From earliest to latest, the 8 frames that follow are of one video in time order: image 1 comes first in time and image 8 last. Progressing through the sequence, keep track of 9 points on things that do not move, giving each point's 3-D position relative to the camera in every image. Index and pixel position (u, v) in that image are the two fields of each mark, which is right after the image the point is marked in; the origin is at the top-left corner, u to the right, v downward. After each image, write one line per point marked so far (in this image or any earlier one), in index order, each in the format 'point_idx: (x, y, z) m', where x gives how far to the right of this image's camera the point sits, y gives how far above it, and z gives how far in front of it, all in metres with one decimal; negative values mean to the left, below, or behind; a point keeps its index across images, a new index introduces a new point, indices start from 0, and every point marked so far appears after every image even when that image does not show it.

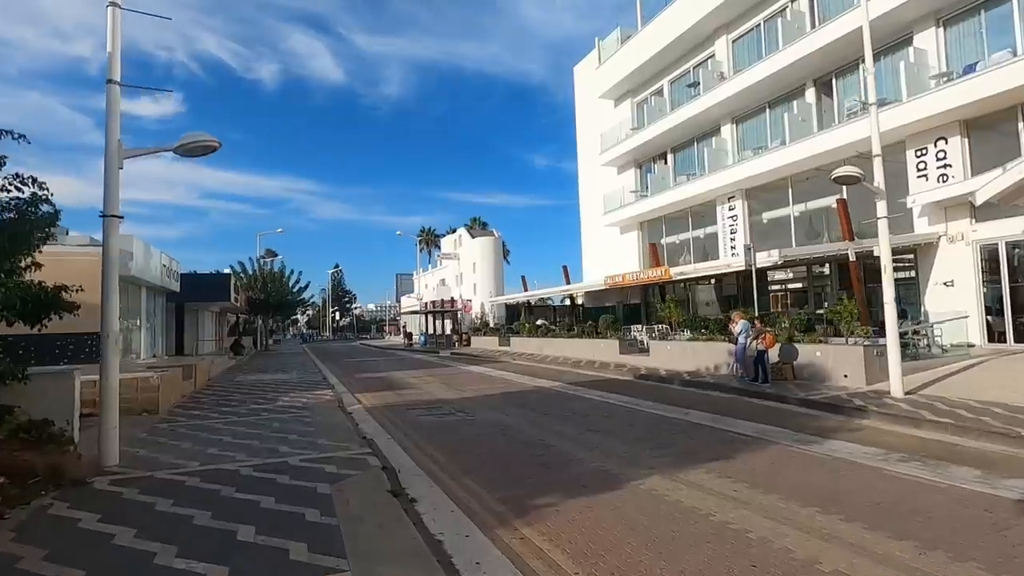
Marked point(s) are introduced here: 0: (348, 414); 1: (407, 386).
0: (-4.2, -3.2, +13.6) m
1: (-3.8, -3.6, +19.5) m
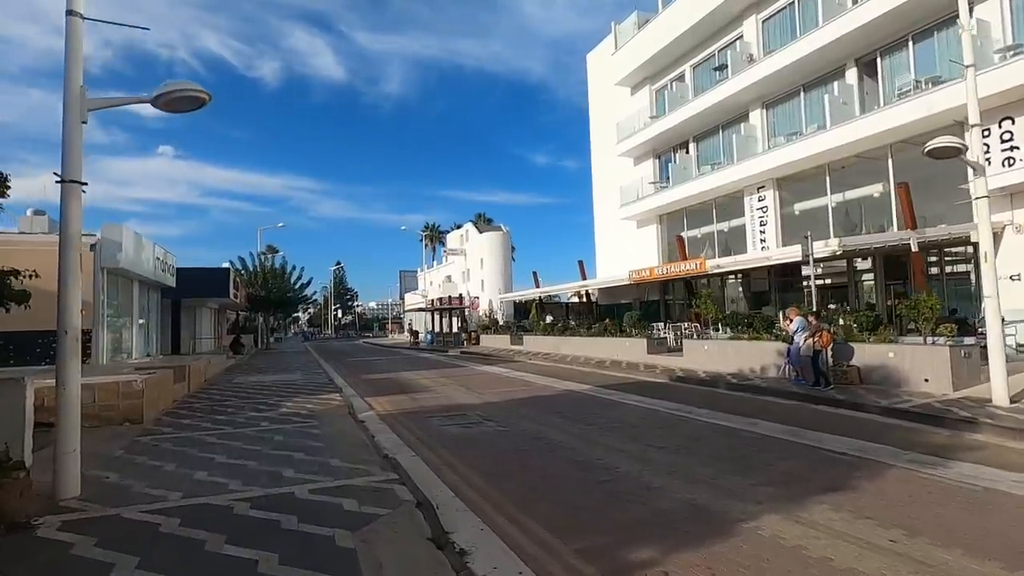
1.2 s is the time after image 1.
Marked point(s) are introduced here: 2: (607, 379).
0: (-3.4, -3.0, +11.9) m
1: (-3.0, -3.4, +17.8) m
2: (+3.4, -3.3, +19.3) m
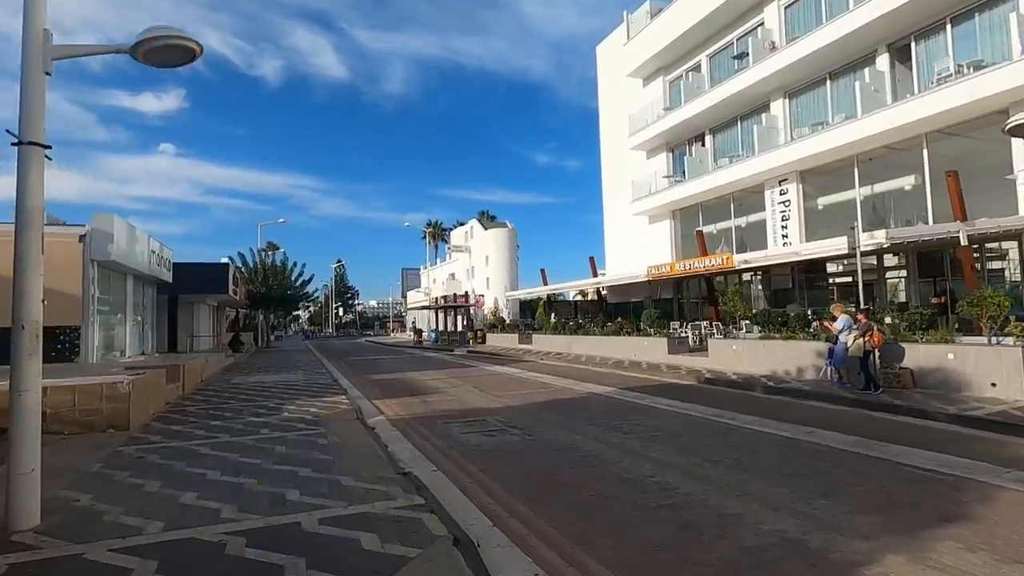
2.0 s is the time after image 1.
0: (-2.8, -2.9, +10.8) m
1: (-2.5, -3.2, +16.7) m
2: (+4.0, -3.1, +18.2) m
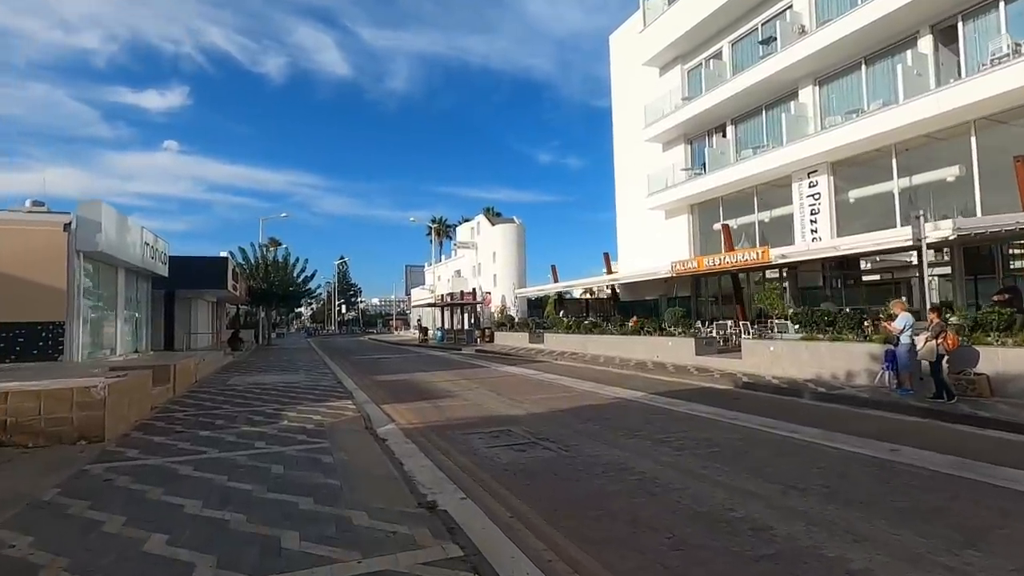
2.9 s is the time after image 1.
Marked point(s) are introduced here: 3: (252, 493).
0: (-2.3, -2.7, +9.4) m
1: (-1.9, -3.0, +15.3) m
2: (+4.6, -3.0, +16.8) m
3: (-3.0, -2.4, +6.2) m
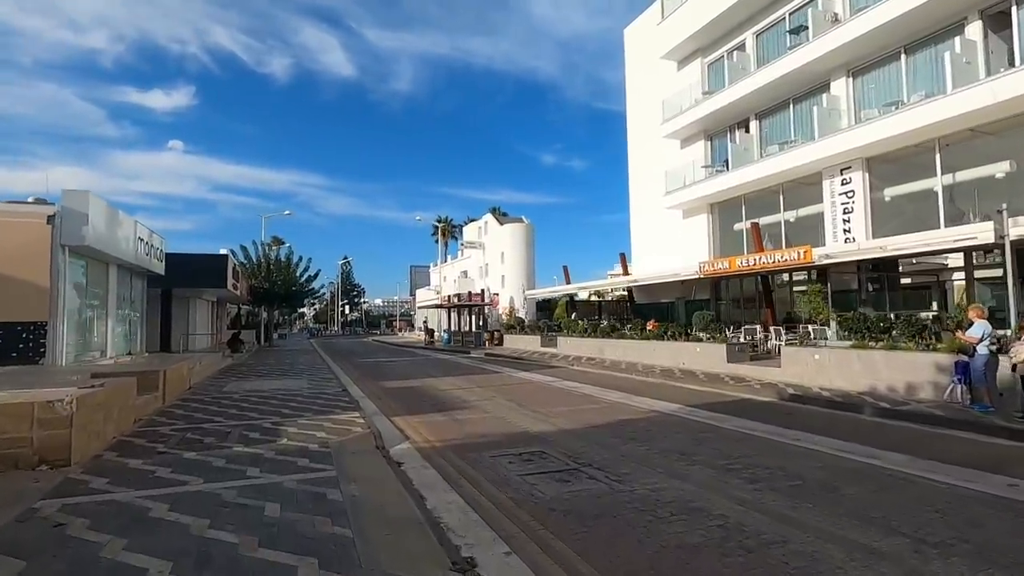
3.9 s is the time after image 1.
0: (-1.7, -2.7, +8.0) m
1: (-1.3, -3.1, +13.9) m
2: (+5.2, -3.1, +15.4) m
3: (-2.5, -2.3, +4.8) m
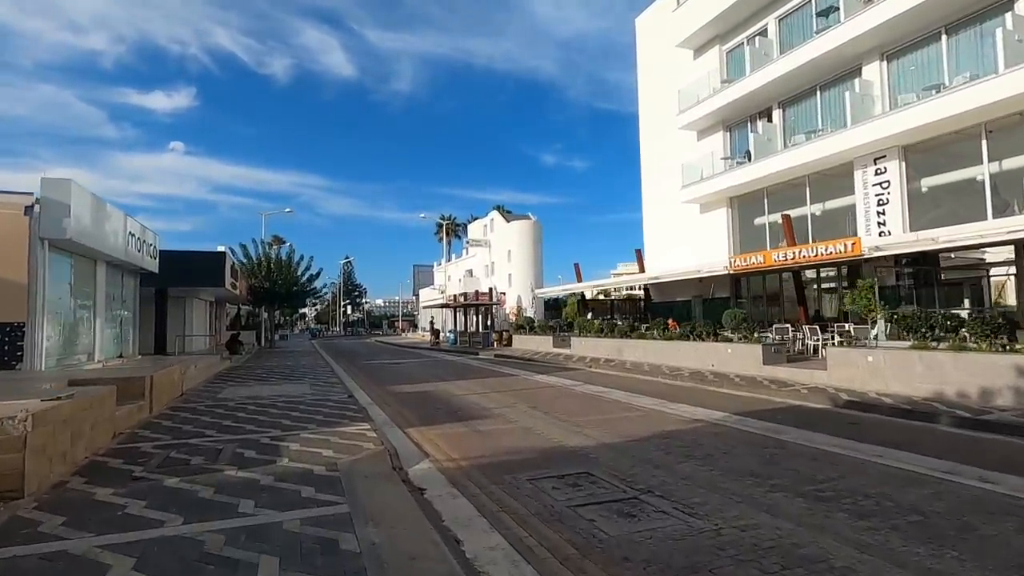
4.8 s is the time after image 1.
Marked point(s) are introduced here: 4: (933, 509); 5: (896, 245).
0: (-1.1, -2.6, +6.7) m
1: (-0.7, -3.0, +12.5) m
2: (+5.8, -2.9, +14.0) m
3: (-1.9, -2.2, +3.4) m
4: (+4.7, -2.5, +6.0) m
5: (+13.2, +1.5, +19.3) m
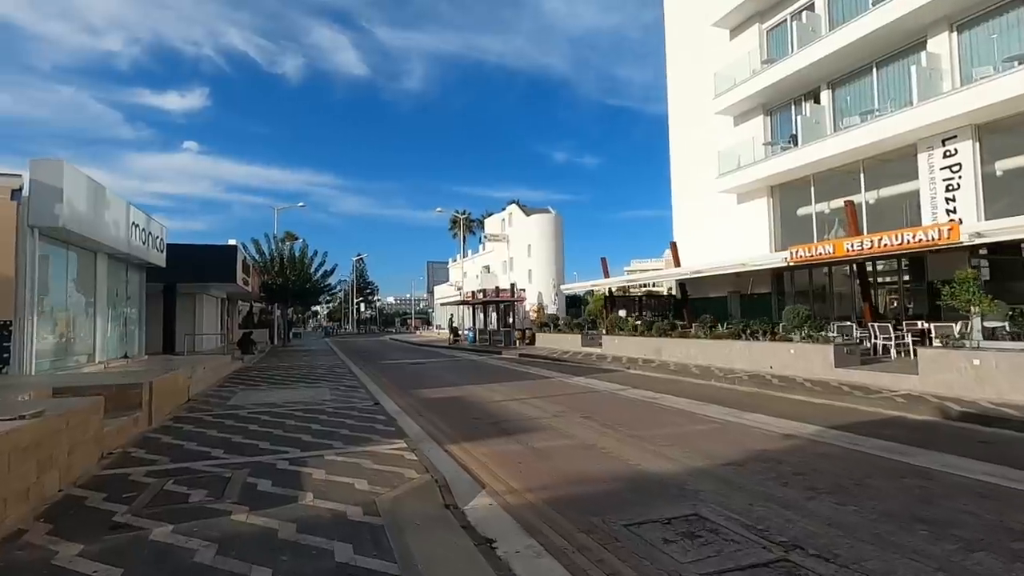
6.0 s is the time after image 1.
0: (-0.2, -2.5, +4.9) m
1: (+0.4, -2.8, +10.8) m
2: (+6.9, -2.8, +12.1) m
3: (-1.0, -2.1, +1.7) m
4: (+5.7, -2.3, +4.2) m
5: (+14.4, +1.8, +17.2) m
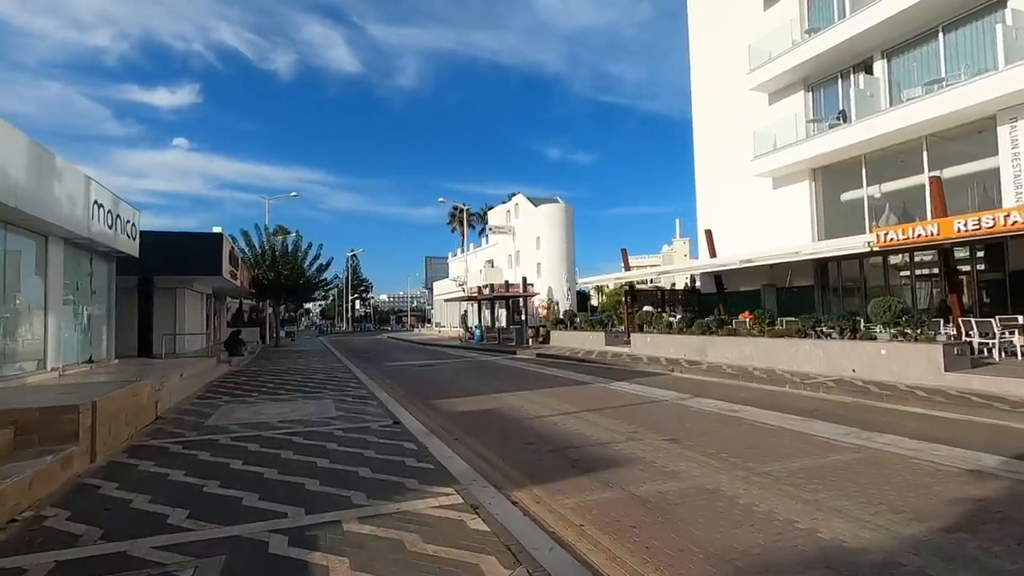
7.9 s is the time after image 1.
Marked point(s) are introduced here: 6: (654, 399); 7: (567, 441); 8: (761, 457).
0: (+1.0, -2.3, +2.2) m
1: (+1.5, -2.6, +8.1) m
2: (+8.0, -2.5, +9.5) m
3: (+0.3, -1.9, -1.0) m
4: (+6.9, -2.1, +1.5) m
5: (+15.4, +2.1, +14.7) m
6: (+3.6, -2.8, +13.6) m
7: (+0.9, -2.6, +9.2) m
8: (+3.8, -2.5, +8.1) m
